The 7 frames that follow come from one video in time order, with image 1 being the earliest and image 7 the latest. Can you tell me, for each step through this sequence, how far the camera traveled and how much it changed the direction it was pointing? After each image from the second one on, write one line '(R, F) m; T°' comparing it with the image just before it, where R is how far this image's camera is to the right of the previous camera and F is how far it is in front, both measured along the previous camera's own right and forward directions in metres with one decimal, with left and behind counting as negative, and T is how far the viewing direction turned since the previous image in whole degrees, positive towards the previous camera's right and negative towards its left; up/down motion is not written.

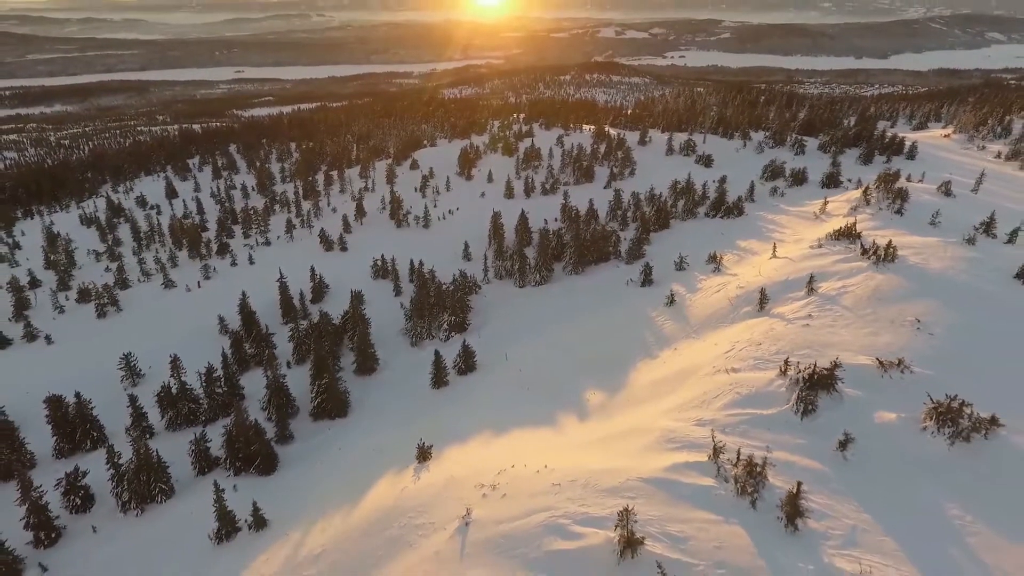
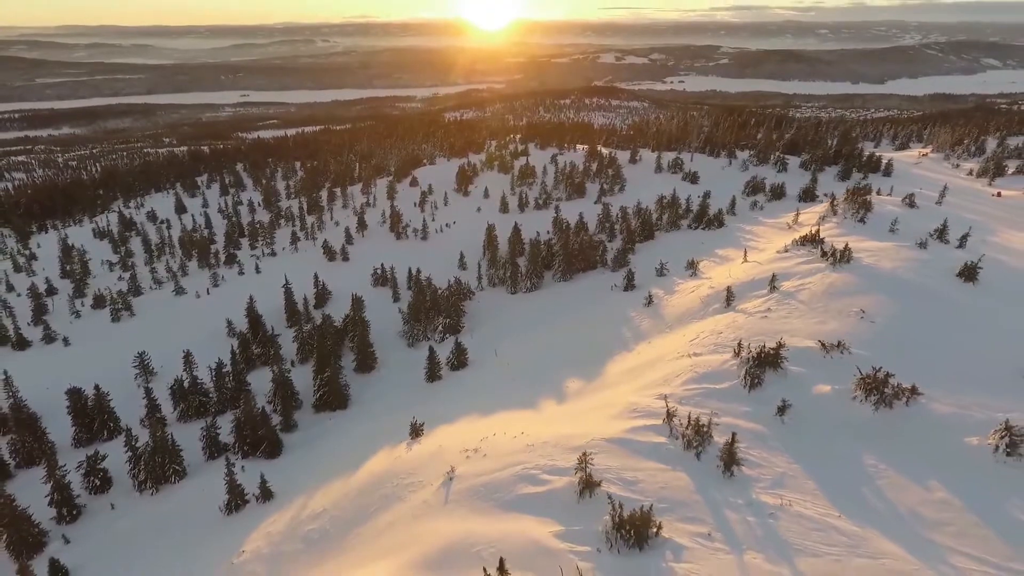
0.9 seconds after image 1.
(+0.5, -1.5) m; 0°
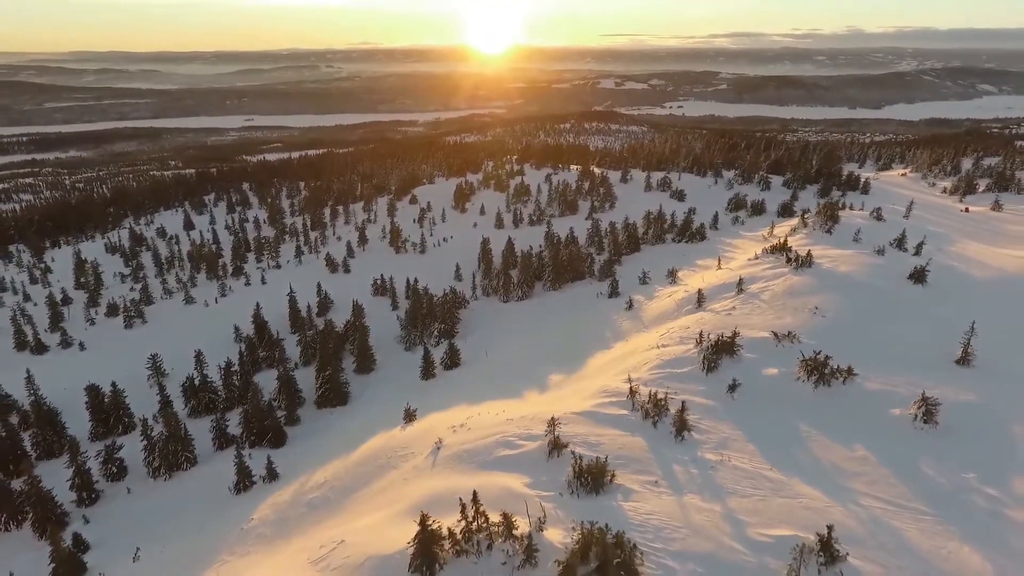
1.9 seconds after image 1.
(+0.5, -1.6) m; 0°
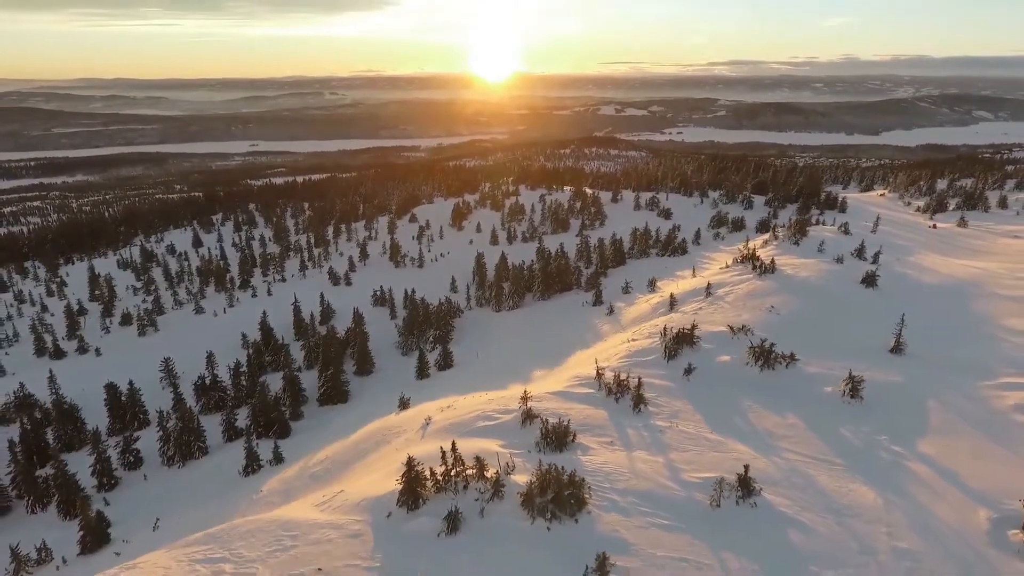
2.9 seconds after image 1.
(+0.5, -1.8) m; 0°
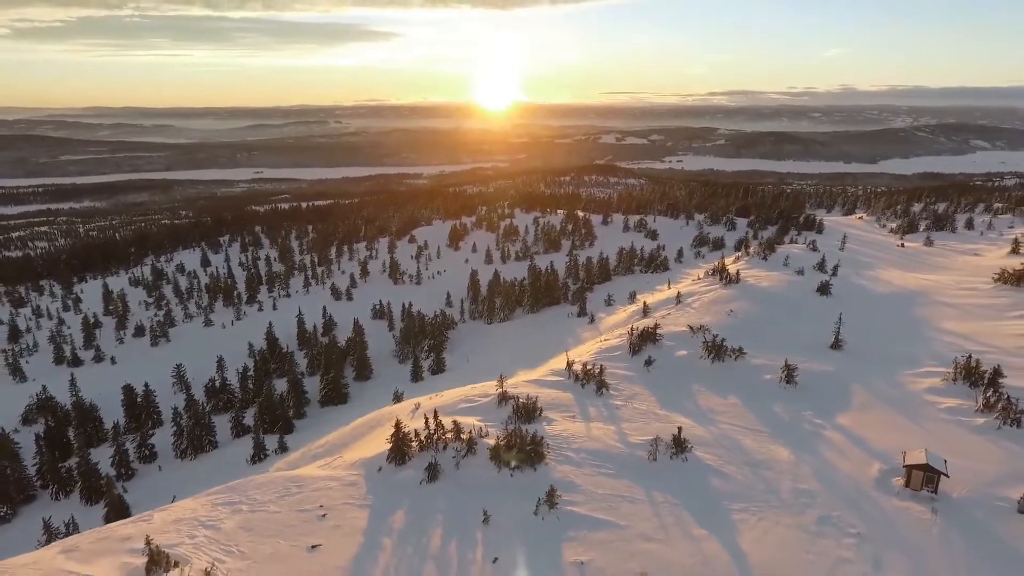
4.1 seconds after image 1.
(+0.6, -2.0) m; 0°
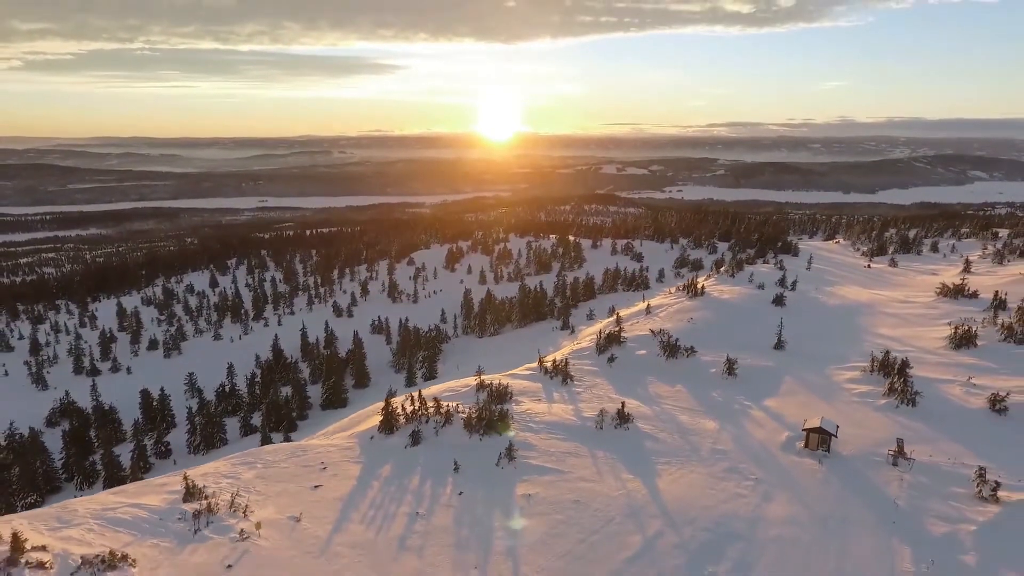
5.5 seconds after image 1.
(+0.8, -2.4) m; 0°
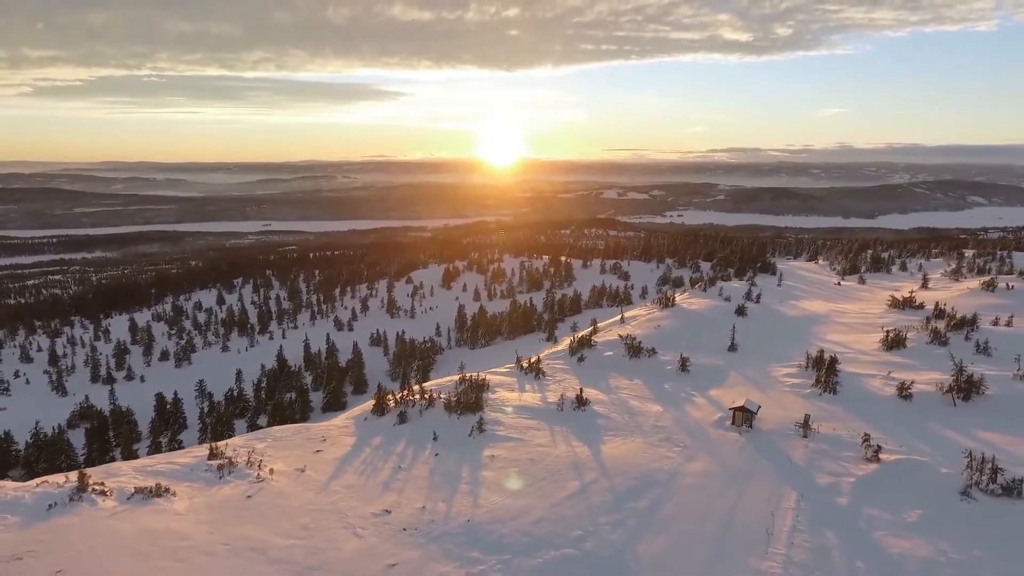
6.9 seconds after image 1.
(+0.8, -2.5) m; 0°
